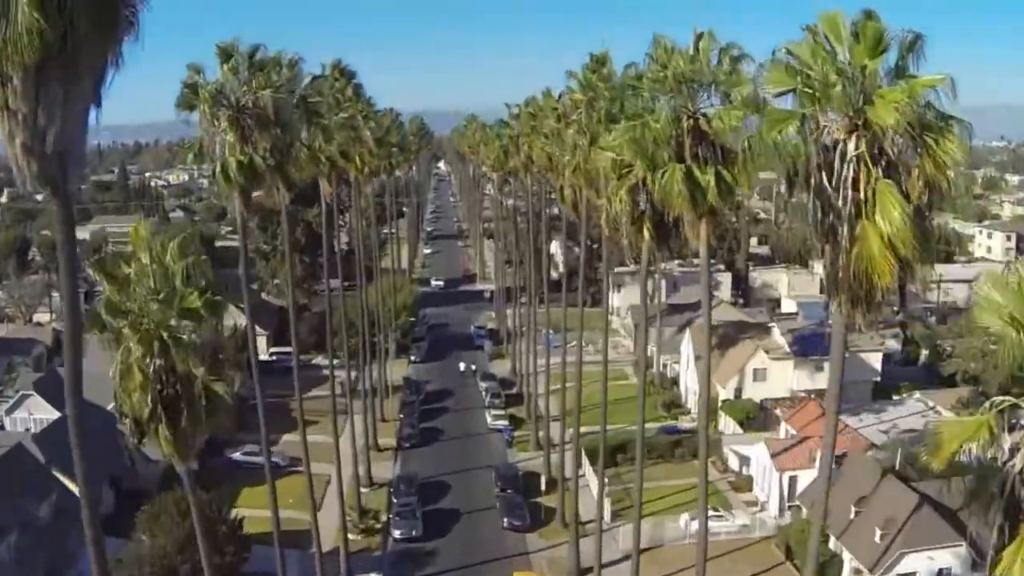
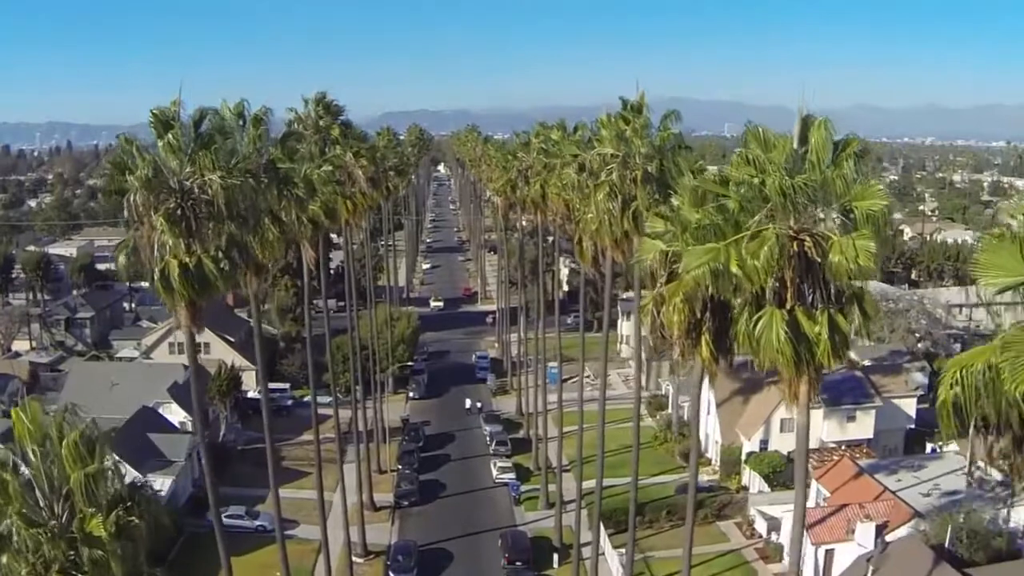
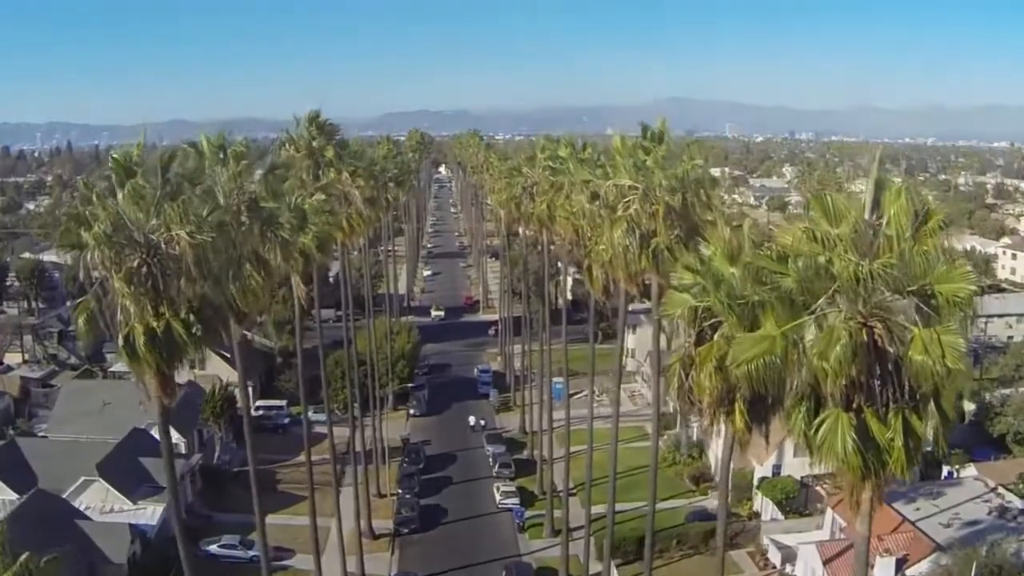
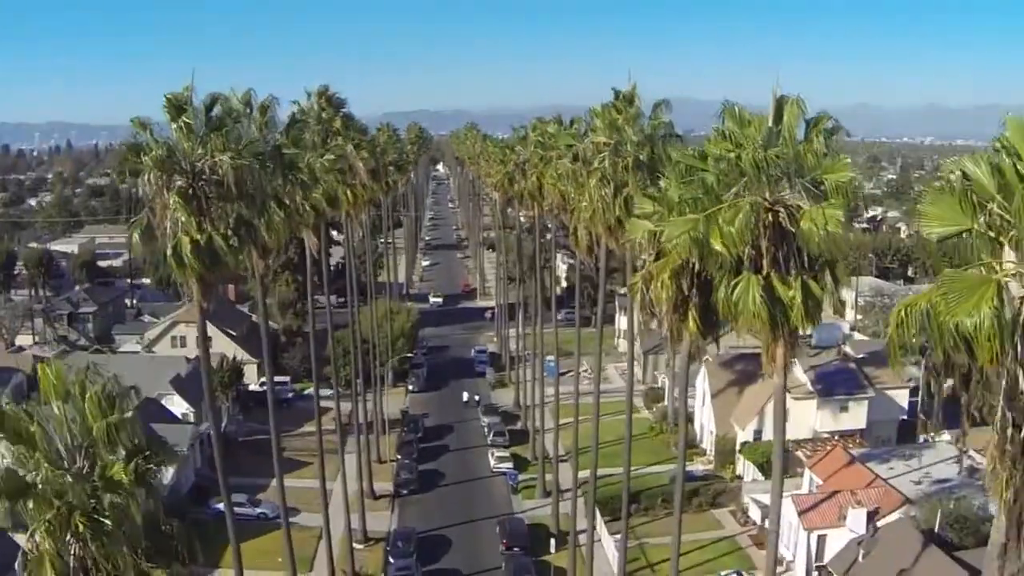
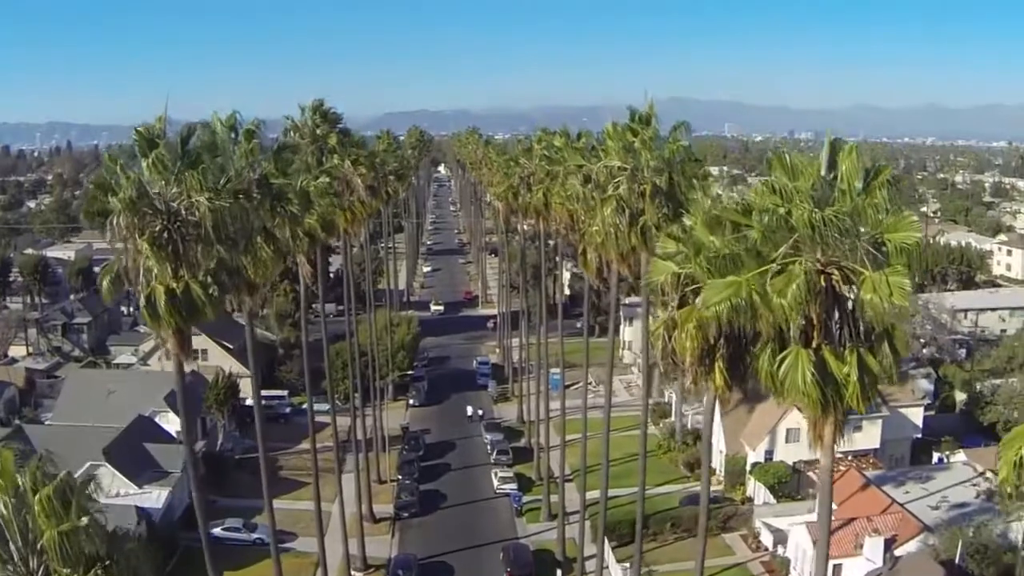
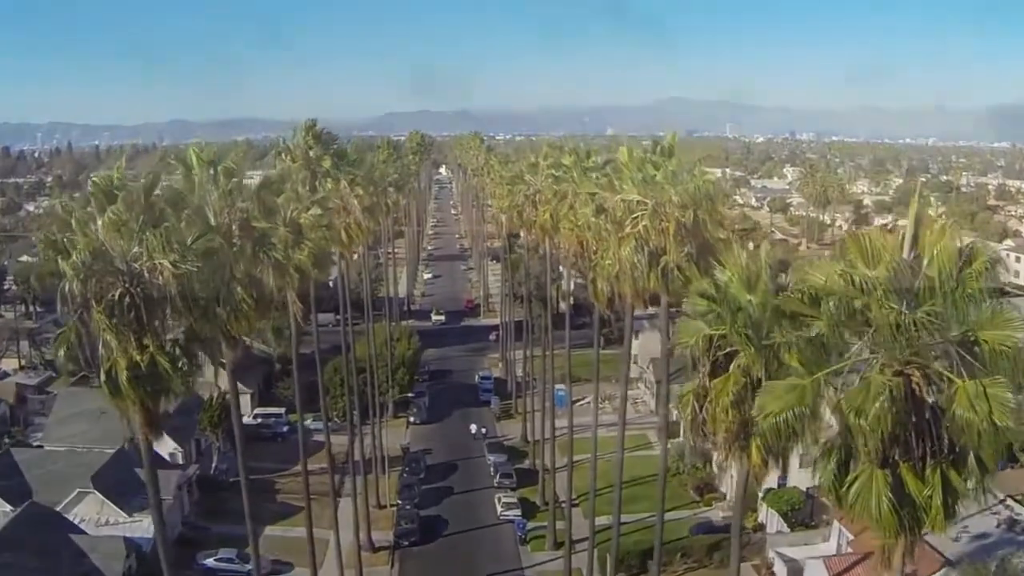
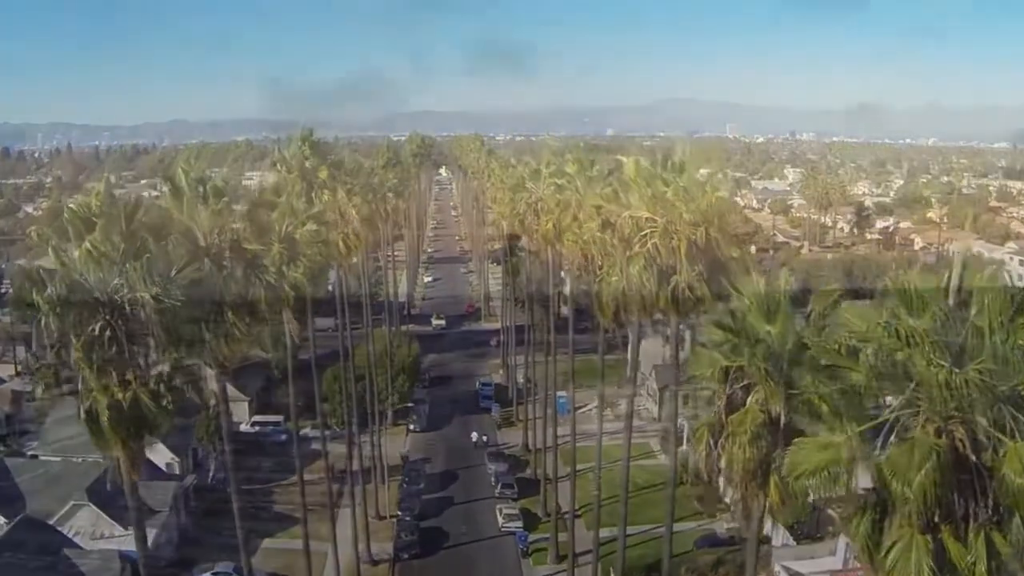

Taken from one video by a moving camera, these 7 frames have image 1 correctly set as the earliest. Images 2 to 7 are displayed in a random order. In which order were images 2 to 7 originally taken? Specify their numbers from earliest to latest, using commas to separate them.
4, 2, 5, 3, 6, 7
